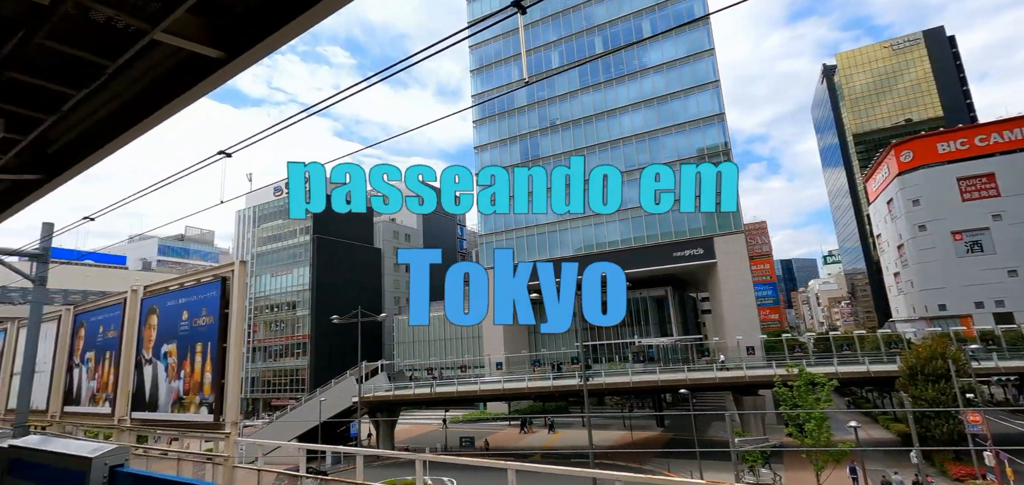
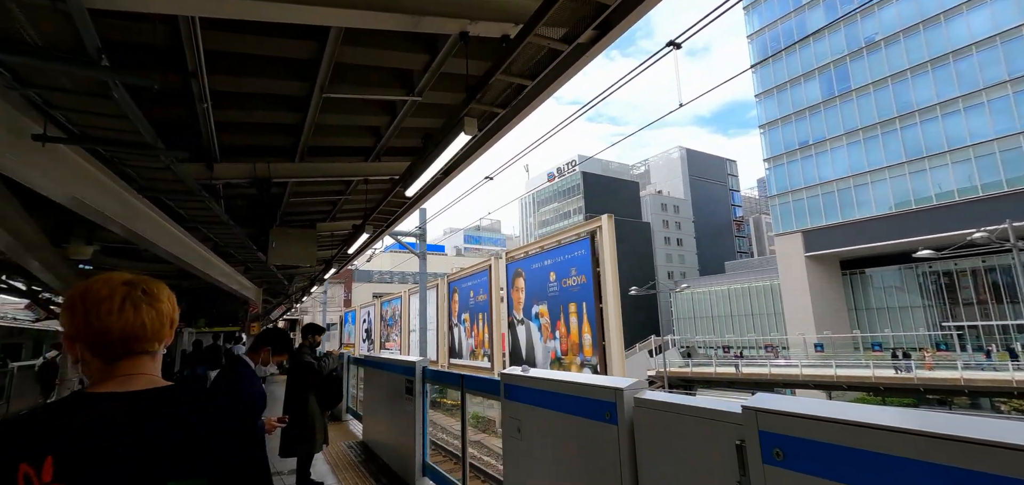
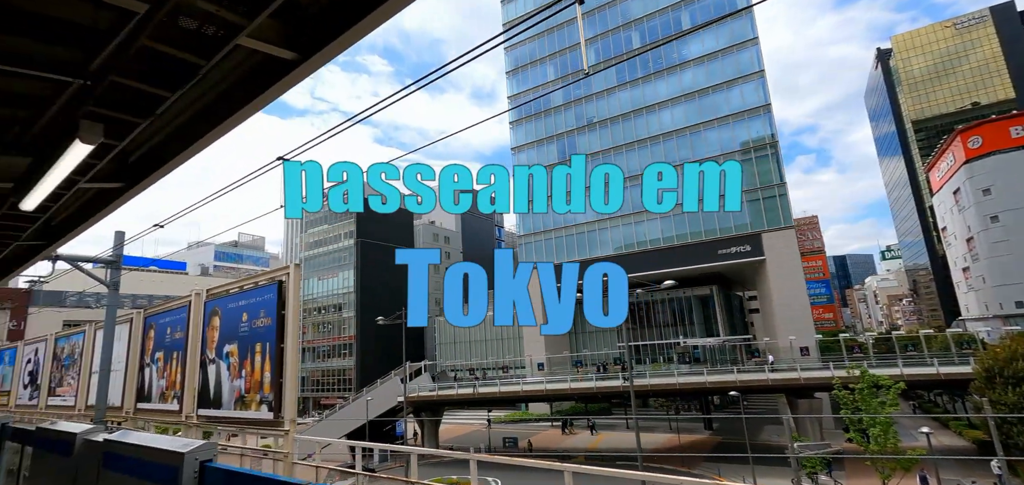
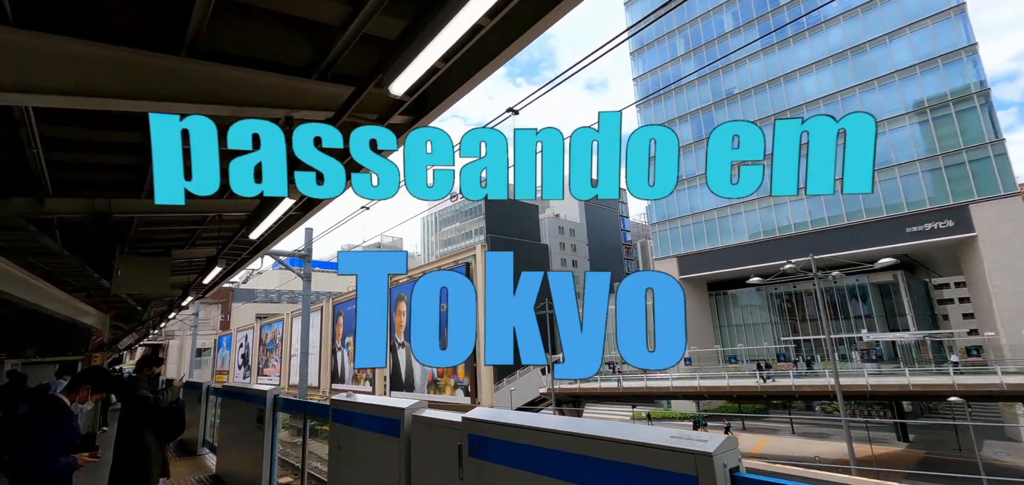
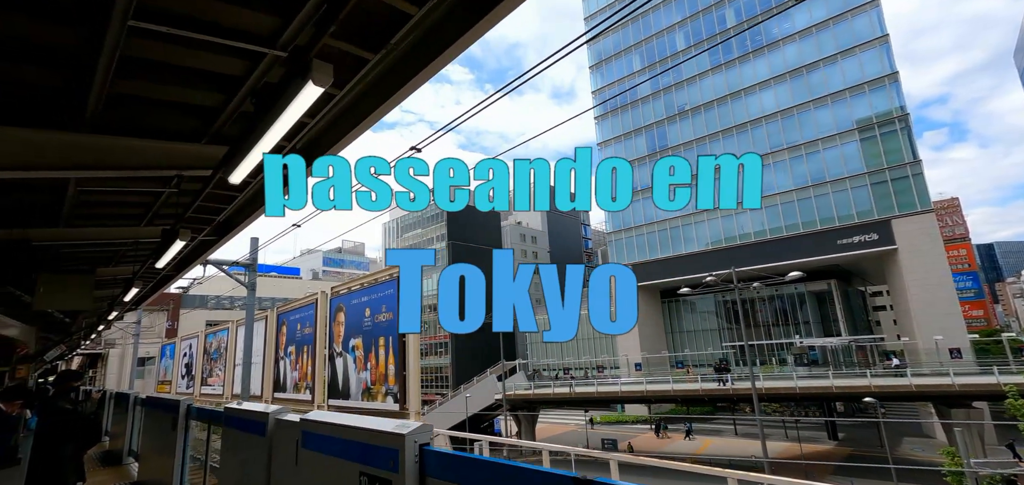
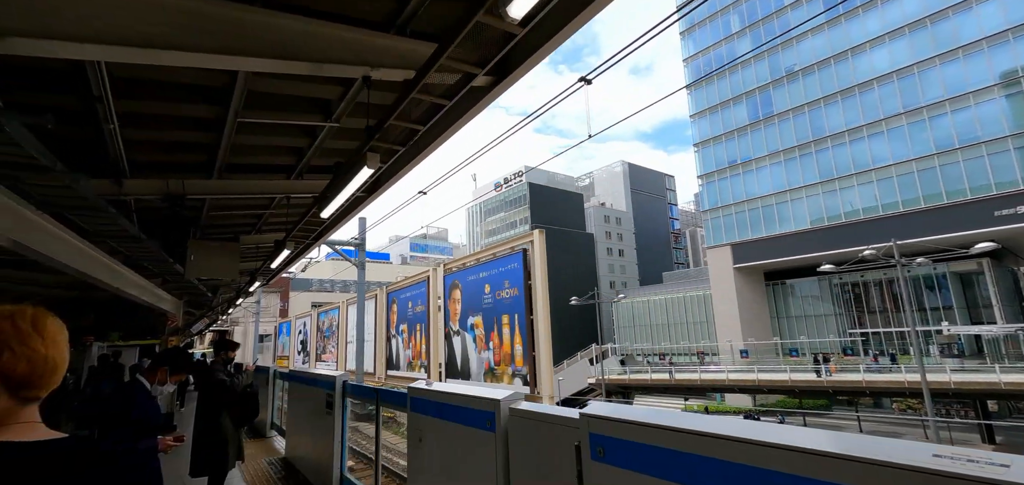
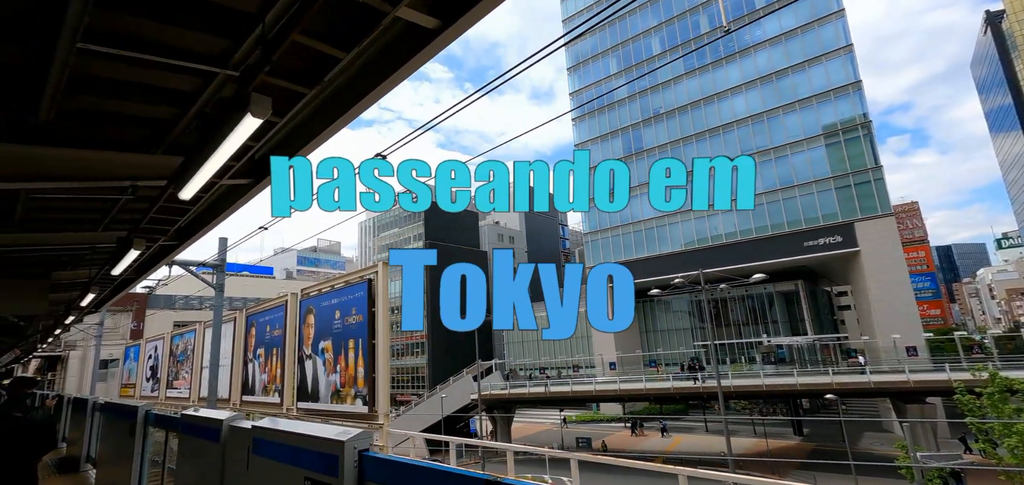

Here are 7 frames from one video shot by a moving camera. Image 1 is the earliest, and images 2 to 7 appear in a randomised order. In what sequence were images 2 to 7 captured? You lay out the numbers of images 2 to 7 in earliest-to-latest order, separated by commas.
3, 7, 5, 4, 6, 2
